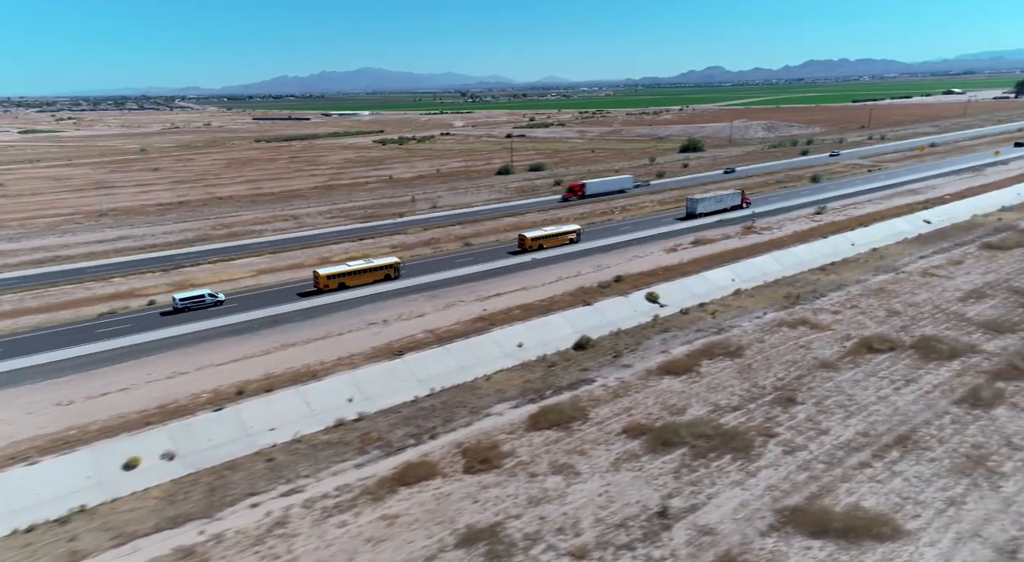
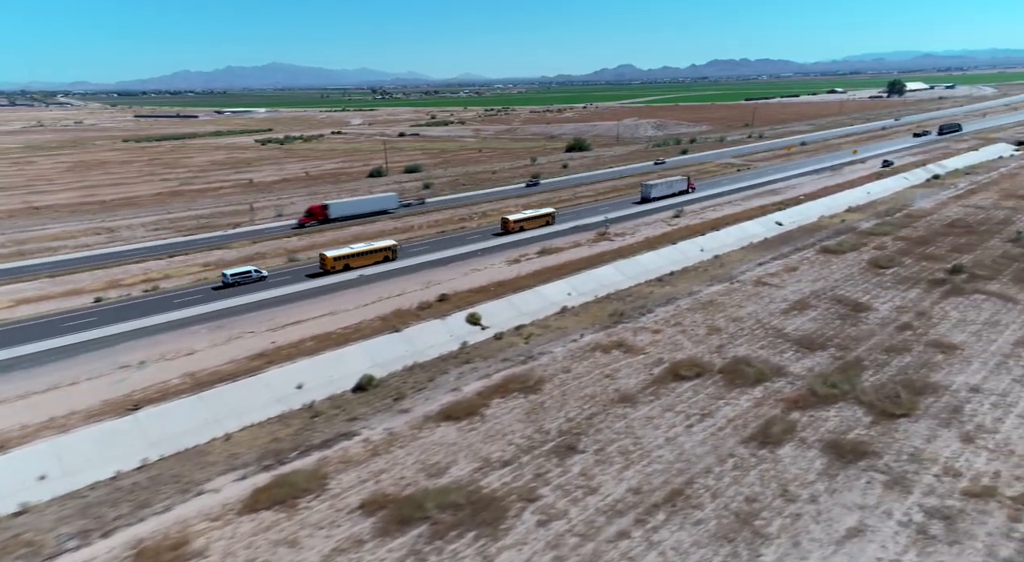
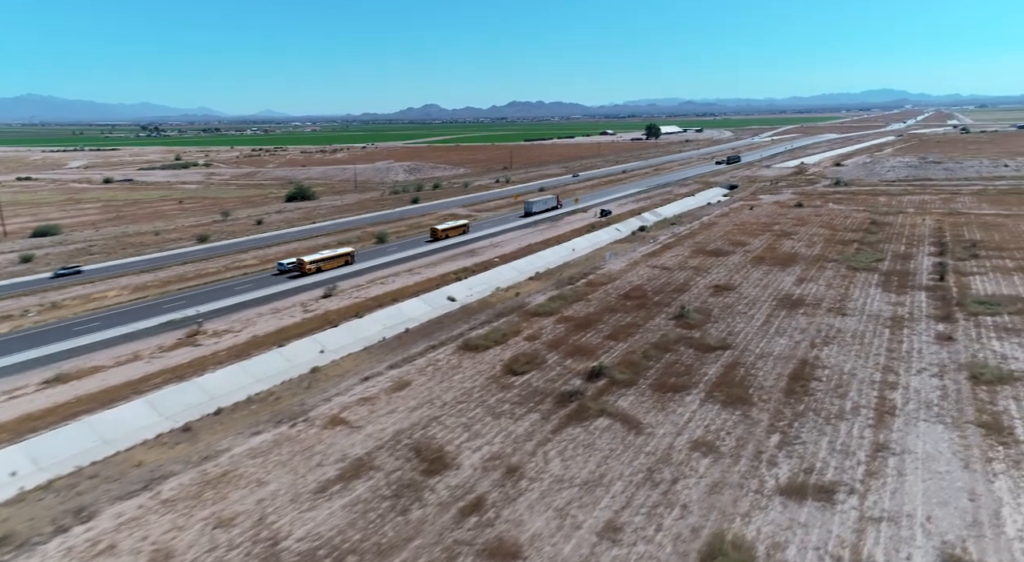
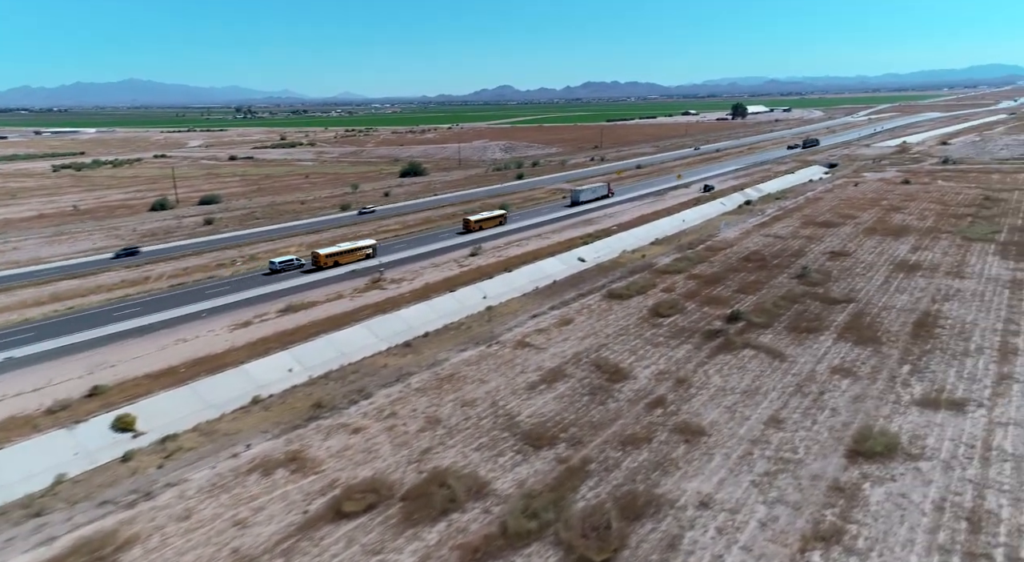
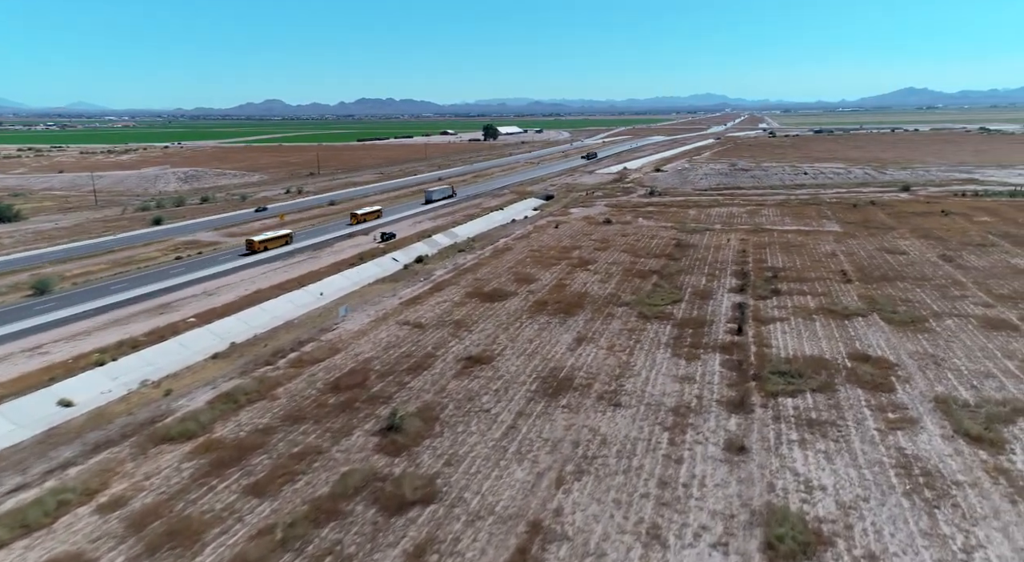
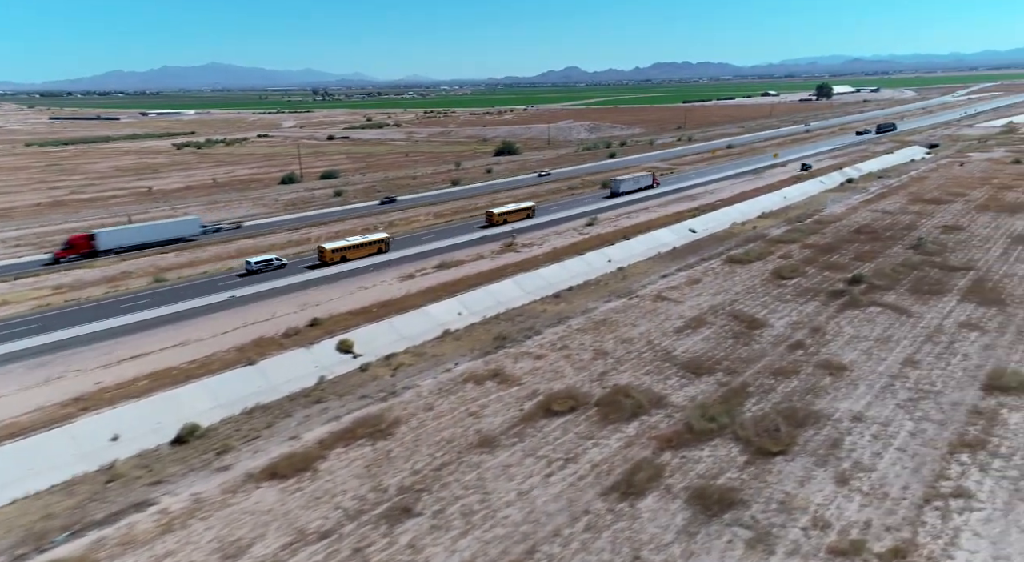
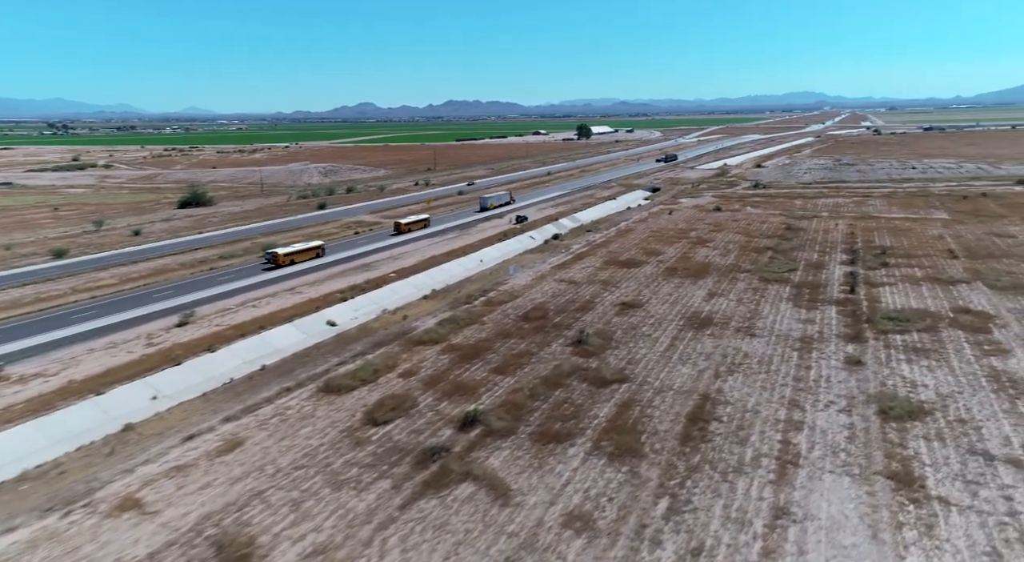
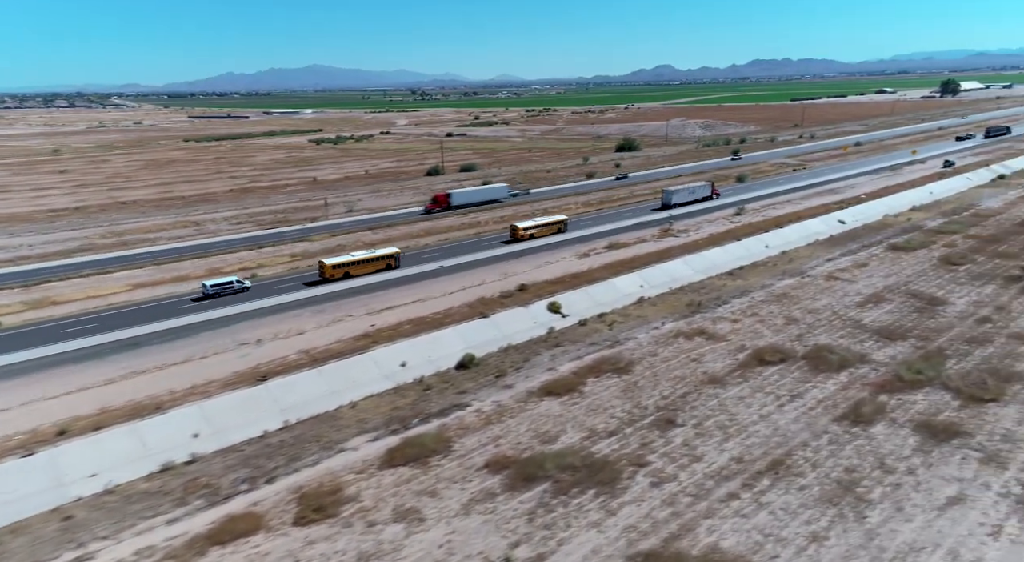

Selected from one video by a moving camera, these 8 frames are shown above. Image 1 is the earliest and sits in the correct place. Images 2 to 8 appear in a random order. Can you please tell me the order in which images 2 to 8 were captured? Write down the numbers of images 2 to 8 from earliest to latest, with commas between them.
8, 2, 6, 4, 3, 7, 5
